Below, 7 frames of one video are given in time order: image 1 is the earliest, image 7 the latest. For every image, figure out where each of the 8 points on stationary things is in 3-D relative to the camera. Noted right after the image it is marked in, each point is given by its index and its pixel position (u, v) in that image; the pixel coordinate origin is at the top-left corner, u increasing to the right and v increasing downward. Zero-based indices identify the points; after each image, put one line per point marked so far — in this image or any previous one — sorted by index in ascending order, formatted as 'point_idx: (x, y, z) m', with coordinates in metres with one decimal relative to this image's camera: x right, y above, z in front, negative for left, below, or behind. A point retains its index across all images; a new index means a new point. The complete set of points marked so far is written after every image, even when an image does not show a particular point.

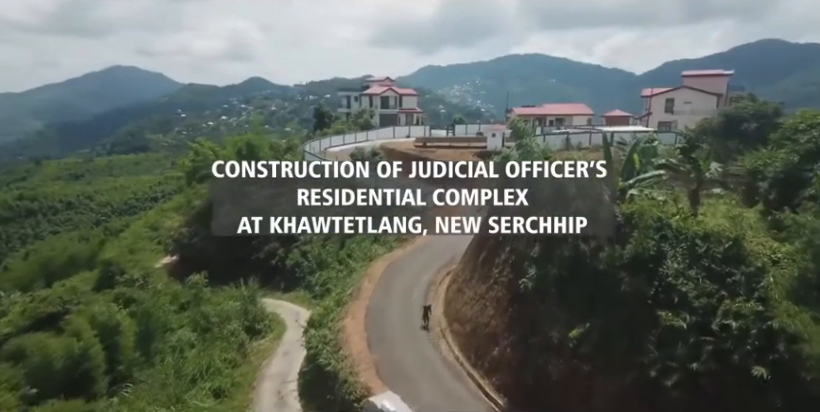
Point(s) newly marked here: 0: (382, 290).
0: (-1.2, -3.4, +19.2) m
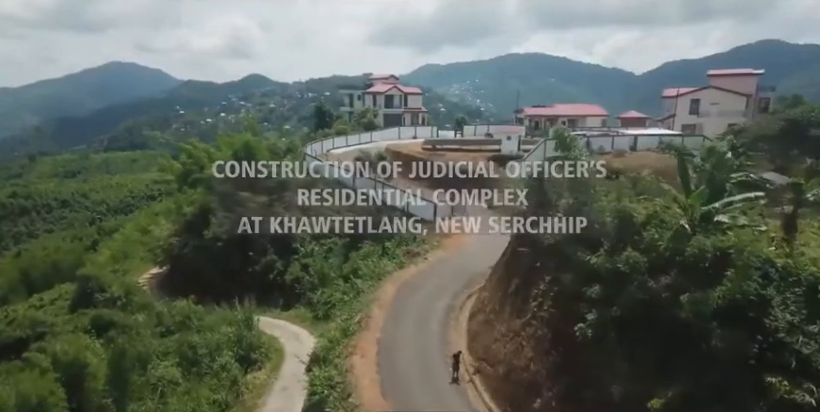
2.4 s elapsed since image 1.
0: (-0.5, -4.0, +16.8) m
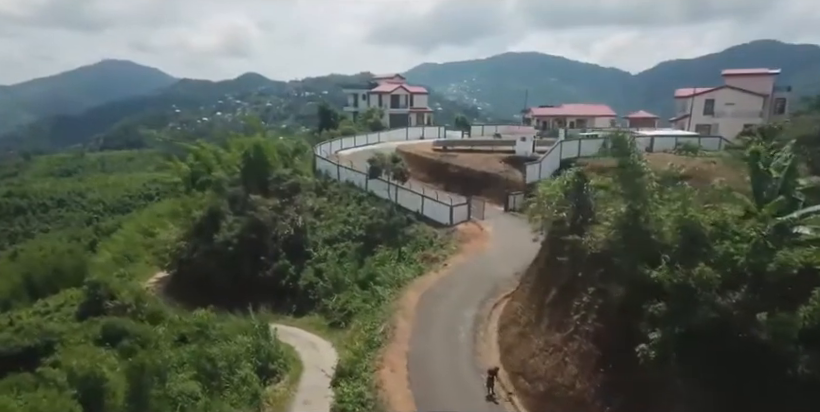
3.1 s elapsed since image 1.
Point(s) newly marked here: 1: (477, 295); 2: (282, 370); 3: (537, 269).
0: (+0.4, -4.2, +16.2) m
1: (+2.5, -3.5, +18.1) m
2: (-4.8, -6.1, +17.4) m
3: (+4.0, -2.0, +14.8) m
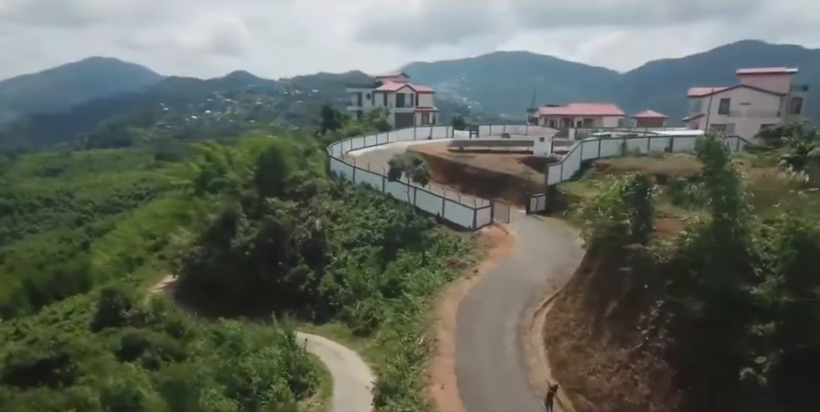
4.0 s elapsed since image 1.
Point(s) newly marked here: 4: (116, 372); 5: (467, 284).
0: (+1.8, -4.4, +15.4) m
1: (+3.9, -3.6, +17.4) m
2: (-3.4, -6.3, +16.5) m
3: (+5.5, -2.2, +14.2) m
4: (-9.6, -5.5, +15.7) m
5: (+2.3, -3.2, +19.5) m
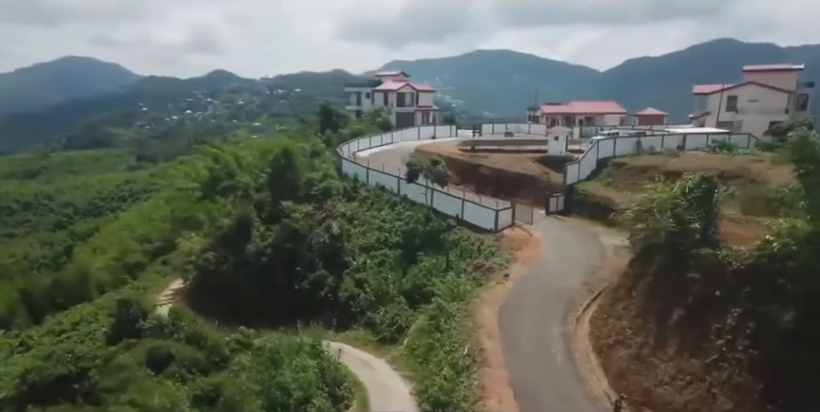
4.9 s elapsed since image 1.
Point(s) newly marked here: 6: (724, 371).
0: (+3.2, -4.5, +14.8) m
1: (+5.2, -3.7, +16.9) m
2: (-2.0, -6.4, +15.8) m
3: (+6.9, -2.2, +13.7) m
4: (-8.2, -5.8, +14.7) m
5: (+3.6, -3.3, +18.9) m
6: (+7.3, -3.8, +10.8) m
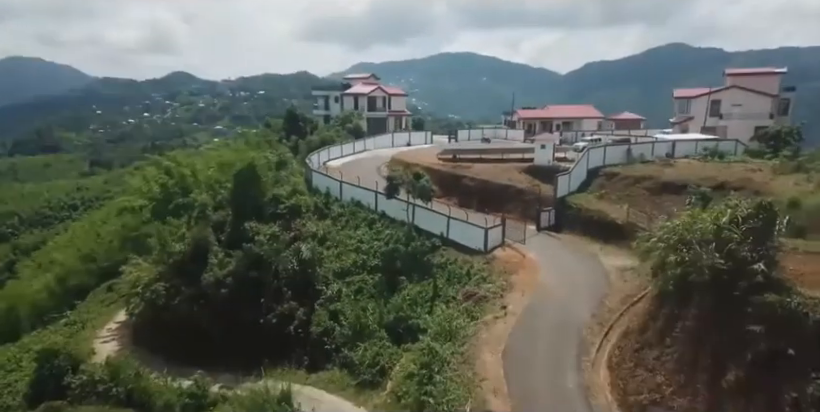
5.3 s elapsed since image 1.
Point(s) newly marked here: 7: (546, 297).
0: (+3.0, -5.3, +12.4) m
1: (+4.9, -4.5, +14.6) m
2: (-2.2, -7.3, +13.0) m
3: (+6.8, -3.0, +11.6) m
4: (-8.3, -6.8, +11.5) m
5: (+3.1, -4.1, +16.5) m
6: (+7.4, -4.5, +8.7) m
7: (+5.2, -3.4, +18.2) m
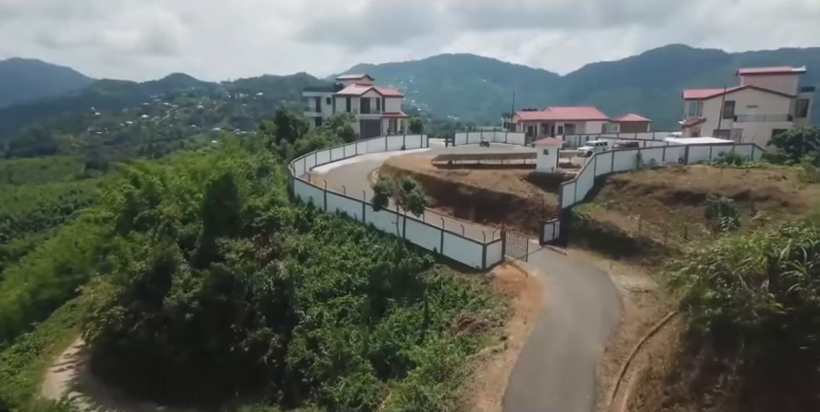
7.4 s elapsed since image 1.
0: (+2.6, -5.8, +10.2) m
1: (+4.5, -5.0, +12.4) m
2: (-2.6, -7.9, +10.7) m
3: (+6.3, -3.5, +9.3) m
4: (-8.8, -7.3, +9.2) m
5: (+2.7, -4.7, +14.2) m
6: (+6.9, -5.0, +6.4) m
7: (+4.8, -4.0, +15.9) m
